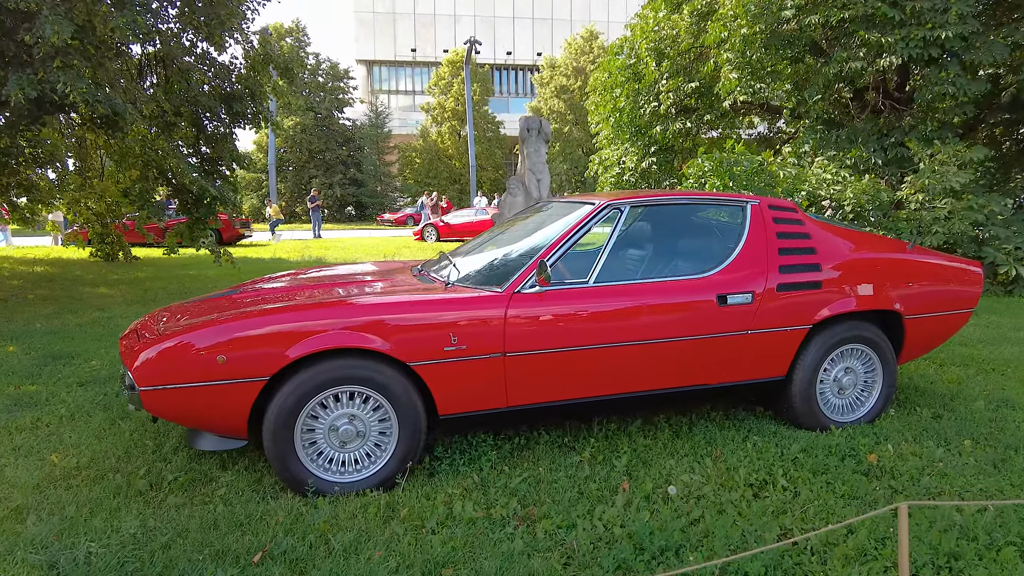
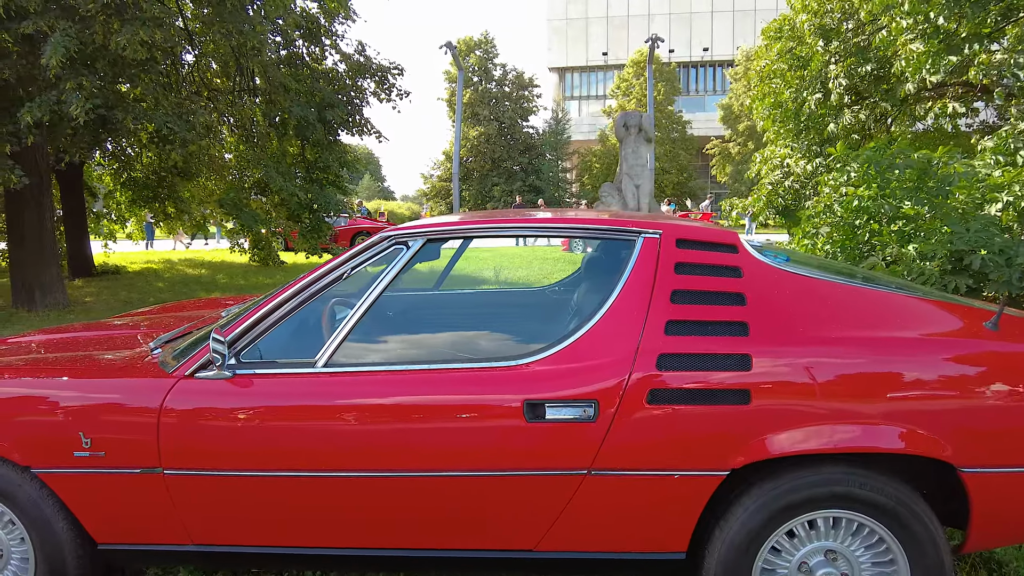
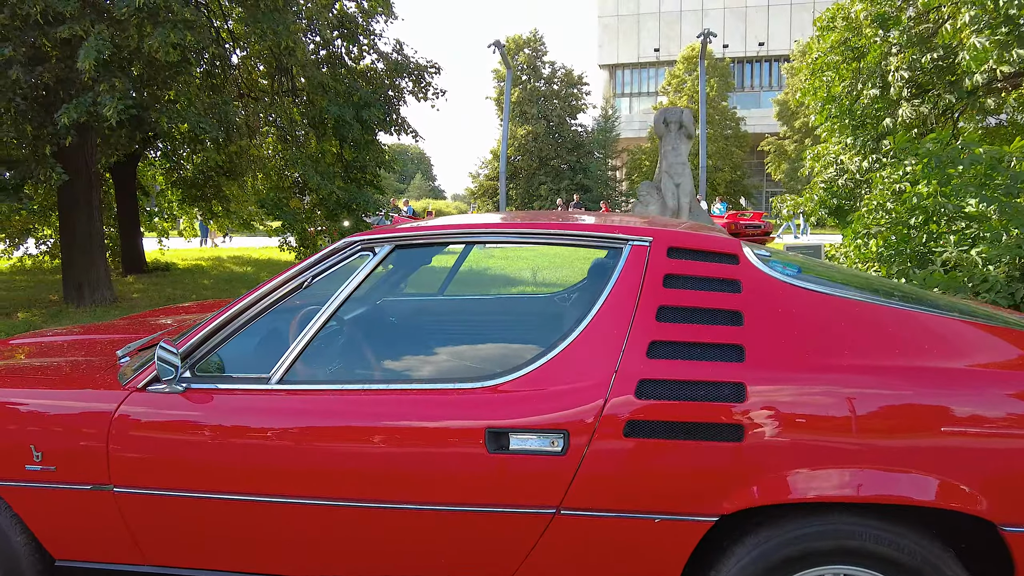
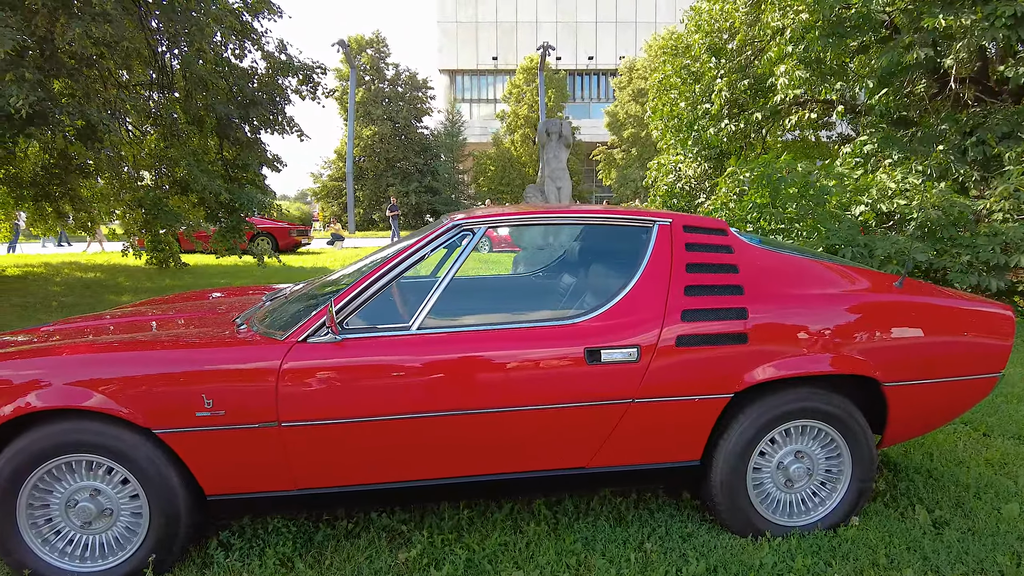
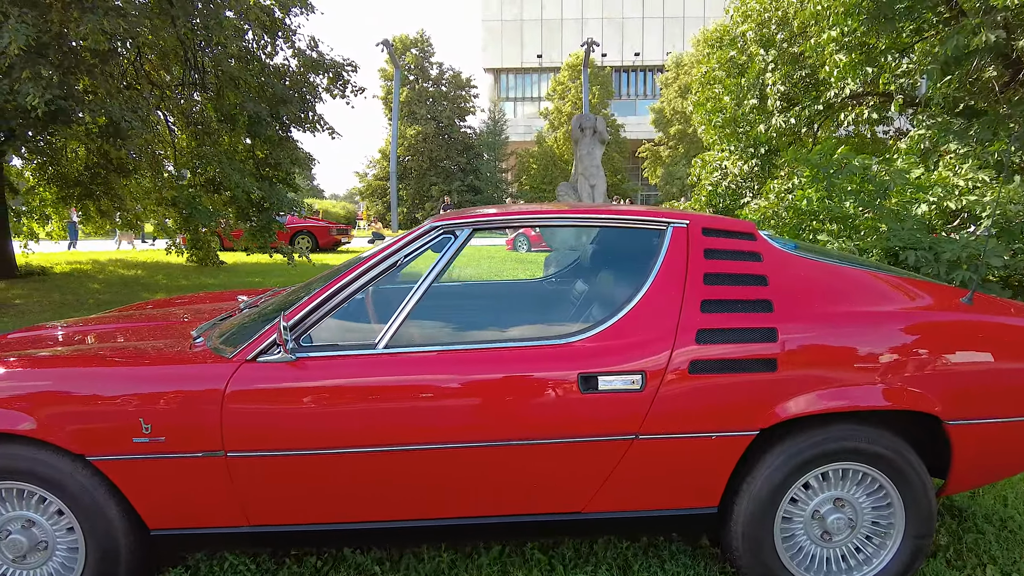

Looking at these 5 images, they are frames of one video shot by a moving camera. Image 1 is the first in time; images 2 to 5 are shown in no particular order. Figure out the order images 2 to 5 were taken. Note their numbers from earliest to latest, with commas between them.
4, 5, 2, 3
